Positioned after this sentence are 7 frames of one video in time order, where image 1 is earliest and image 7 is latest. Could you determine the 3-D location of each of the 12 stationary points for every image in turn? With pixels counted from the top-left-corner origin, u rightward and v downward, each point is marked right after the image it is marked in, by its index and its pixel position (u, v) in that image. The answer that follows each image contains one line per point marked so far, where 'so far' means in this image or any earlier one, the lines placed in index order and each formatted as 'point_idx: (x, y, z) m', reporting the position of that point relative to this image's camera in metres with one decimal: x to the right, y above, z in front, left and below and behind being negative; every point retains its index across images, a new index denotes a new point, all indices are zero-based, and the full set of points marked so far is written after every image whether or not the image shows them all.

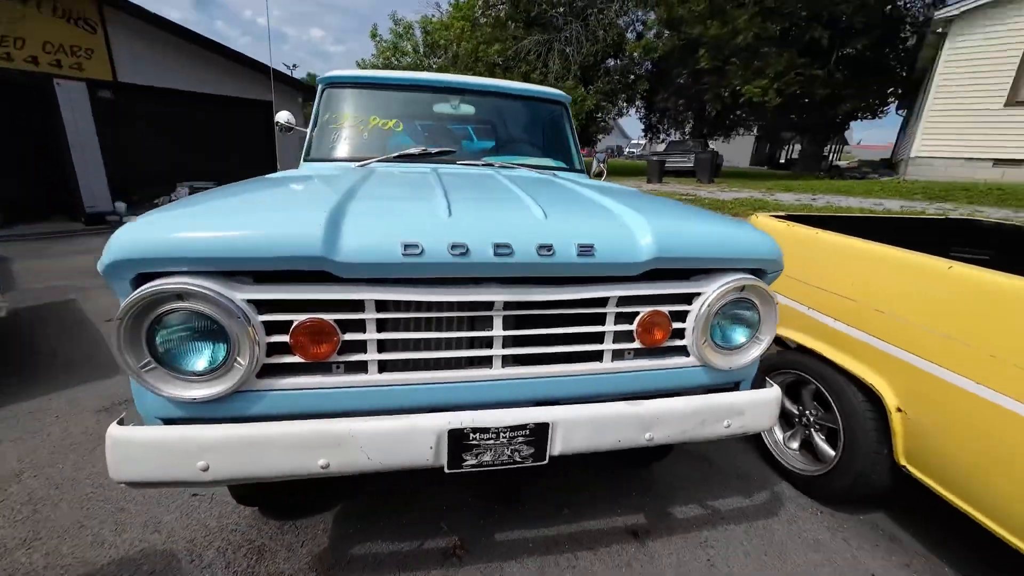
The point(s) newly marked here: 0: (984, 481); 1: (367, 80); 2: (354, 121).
0: (+1.9, -0.8, +1.8) m
1: (-1.1, +1.5, +3.0) m
2: (-1.1, +1.1, +3.0) m
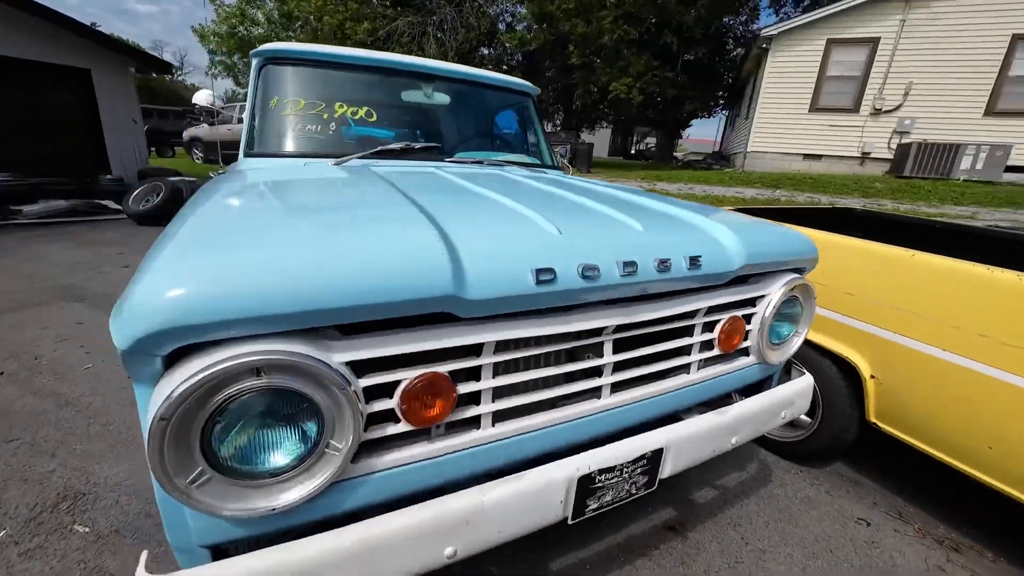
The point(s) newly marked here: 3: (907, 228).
0: (+2.2, -0.7, +2.2) m
1: (-1.2, +1.3, +2.5) m
2: (-1.2, +1.0, +2.4) m
3: (+3.3, +0.5, +3.6) m
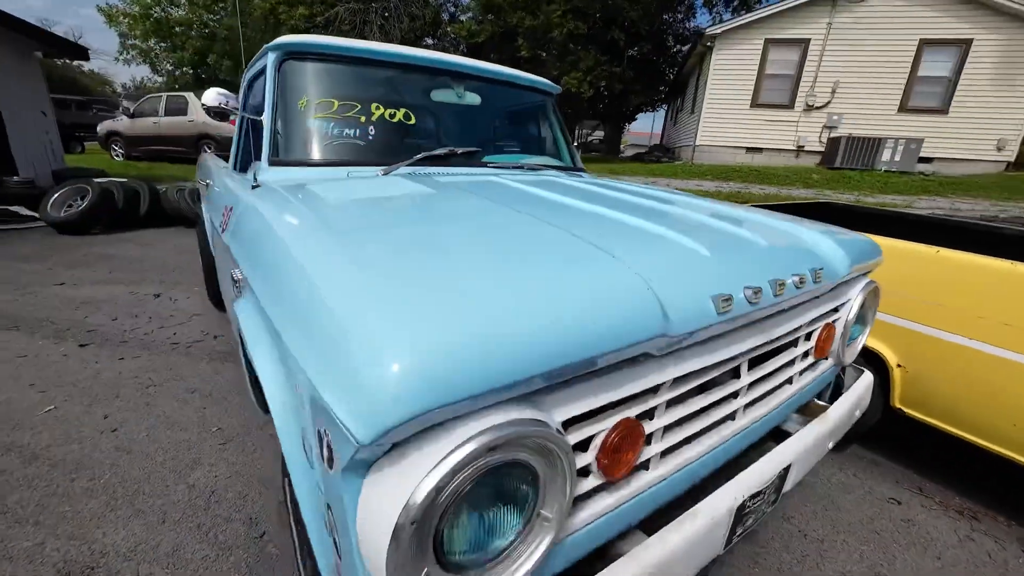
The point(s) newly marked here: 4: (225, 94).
0: (+2.6, -0.7, +2.4) m
1: (-0.9, +1.2, +2.2) m
2: (-0.9, +0.9, +2.2) m
3: (+3.4, +0.6, +3.9) m
4: (-1.4, +1.0, +2.2) m
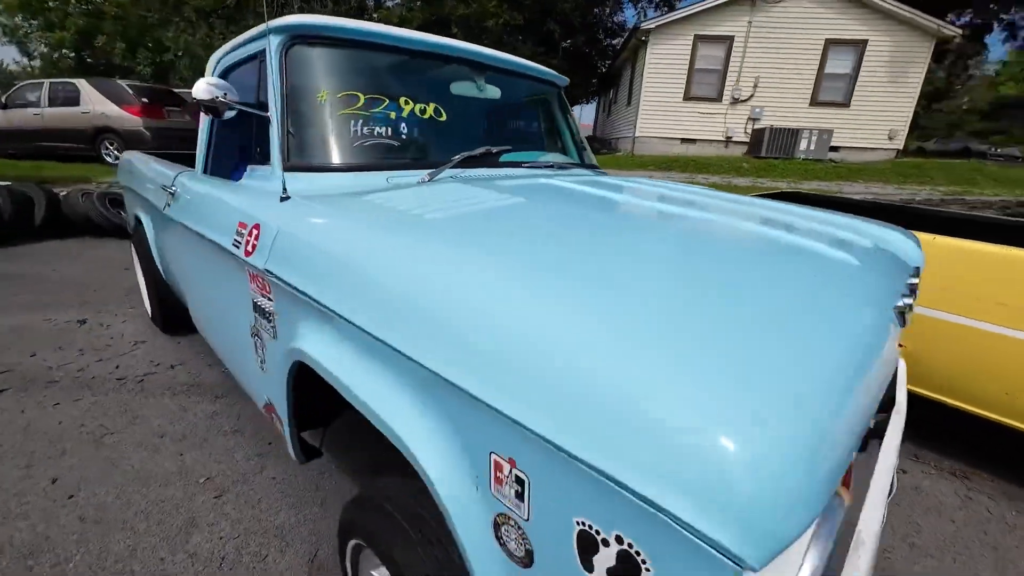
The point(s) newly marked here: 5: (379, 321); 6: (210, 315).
0: (+2.8, -0.6, +2.6) m
1: (-0.7, +1.1, +1.9) m
2: (-0.7, +0.8, +1.9) m
3: (+3.3, +0.8, +4.2) m
4: (-1.1, +0.9, +1.8) m
5: (-0.3, 0.0, +1.0) m
6: (-1.6, -0.1, +2.3) m
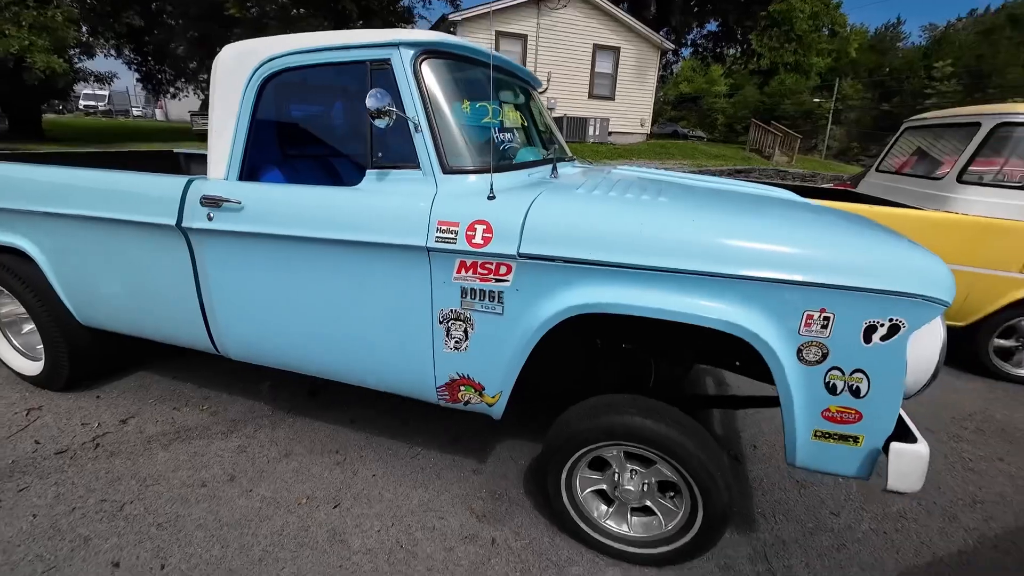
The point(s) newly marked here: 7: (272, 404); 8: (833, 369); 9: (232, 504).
0: (+2.8, +0.1, +4.4) m
1: (-0.3, +1.2, +2.2) m
2: (-0.2, +0.9, +2.1) m
3: (+2.4, +1.5, +6.0) m
4: (-0.6, +0.9, +1.9) m
5: (+0.6, +0.1, +1.6) m
6: (-1.1, -0.2, +2.2) m
7: (-1.7, -0.8, +3.1) m
8: (+1.1, -0.3, +1.5) m
9: (-1.5, -1.2, +2.3) m
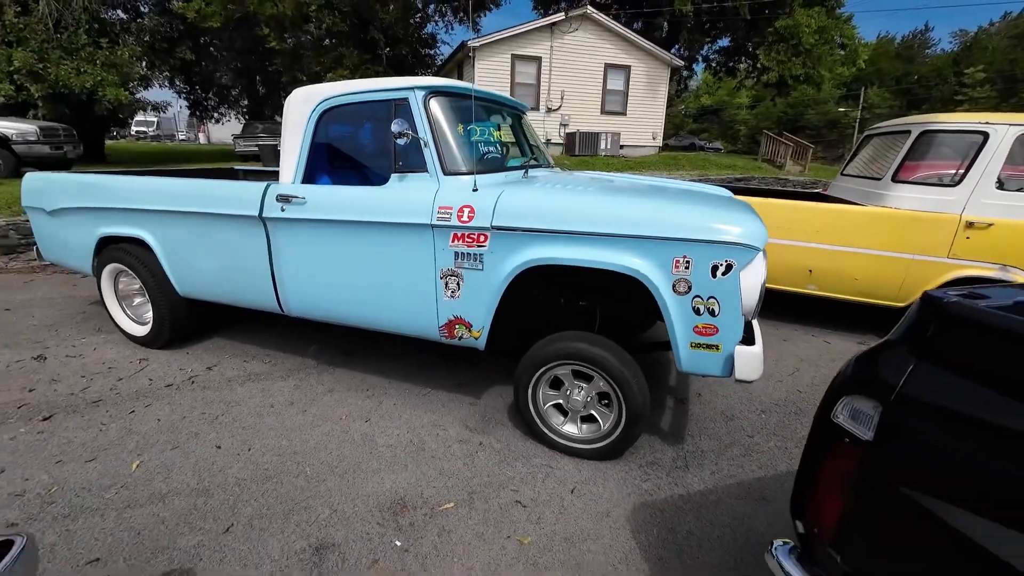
0: (+2.8, +0.2, +5.1) m
1: (-0.4, +1.4, +3.0) m
2: (-0.3, +1.1, +3.0) m
3: (+2.5, +1.6, +6.7) m
4: (-0.7, +1.1, +2.8) m
5: (+0.5, +0.3, +2.4) m
6: (-1.2, 0.0, +3.1) m
7: (-1.8, -0.6, +3.9) m
8: (+1.0, 0.0, +2.3) m
9: (-1.6, -1.0, +3.2) m
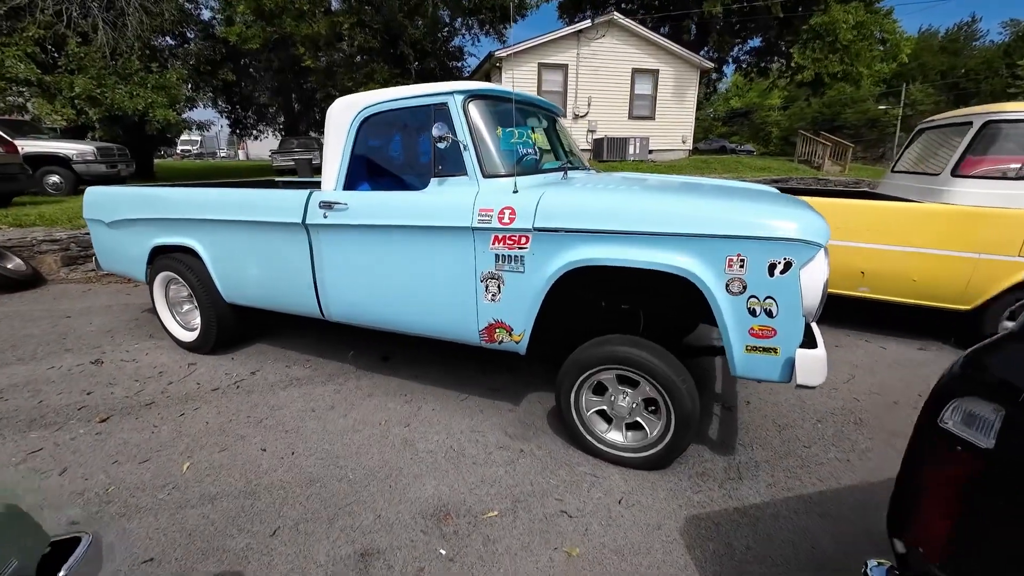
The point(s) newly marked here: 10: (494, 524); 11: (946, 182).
0: (+3.2, +0.2, +4.8) m
1: (-0.2, +1.4, +3.0) m
2: (-0.1, +1.0, +3.0) m
3: (+2.9, +1.5, +6.5) m
4: (-0.5, +1.1, +2.8) m
5: (+0.7, +0.3, +2.3) m
6: (-0.9, 0.0, +3.1) m
7: (-1.5, -0.7, +4.0) m
8: (+1.2, 0.0, +2.2) m
9: (-1.3, -1.0, +3.2) m
10: (-0.1, -1.3, +2.3) m
11: (+4.6, +1.1, +4.6) m
